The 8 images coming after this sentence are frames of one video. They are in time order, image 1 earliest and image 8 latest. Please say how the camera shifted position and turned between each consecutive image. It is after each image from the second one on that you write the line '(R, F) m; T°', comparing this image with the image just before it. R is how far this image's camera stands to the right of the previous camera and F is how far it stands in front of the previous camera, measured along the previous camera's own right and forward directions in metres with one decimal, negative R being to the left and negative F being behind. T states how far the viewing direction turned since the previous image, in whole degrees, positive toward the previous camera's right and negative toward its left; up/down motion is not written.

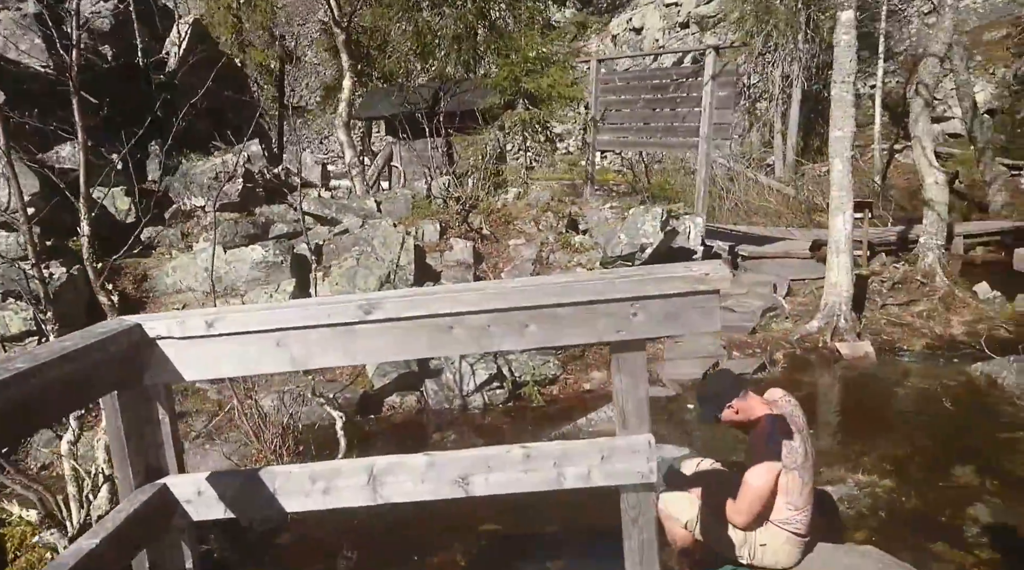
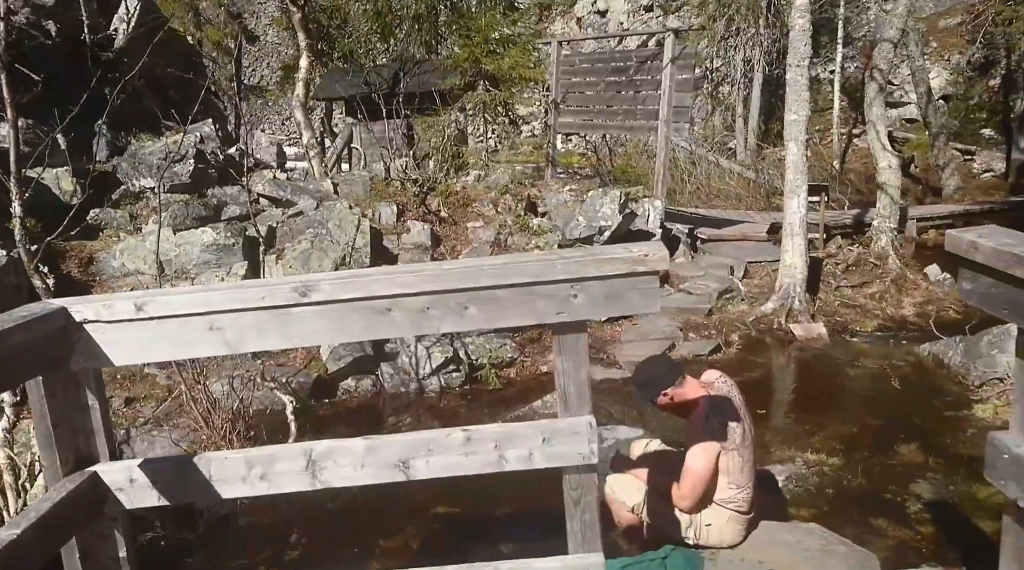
(+0.1, 0.0) m; +2°
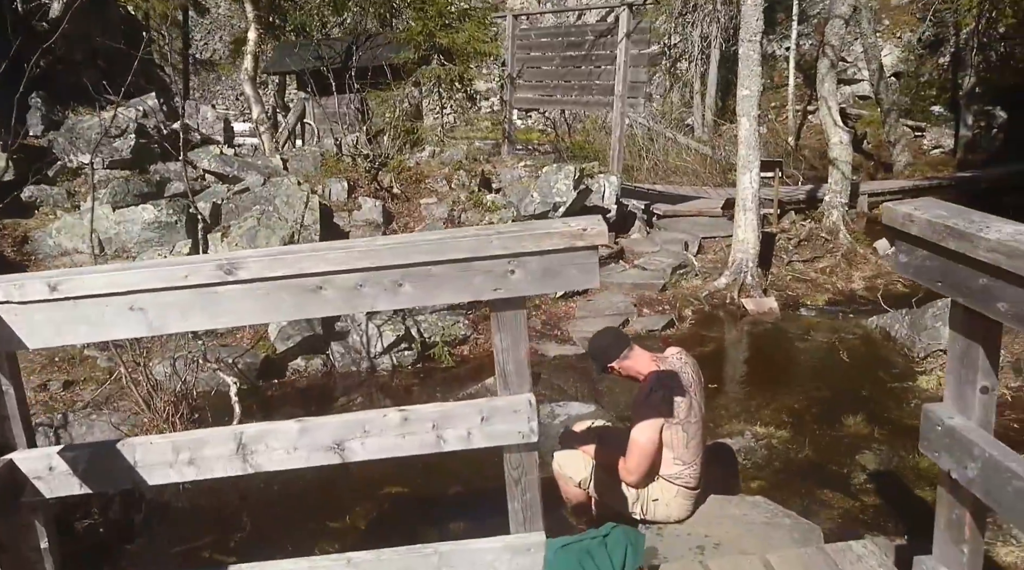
(+0.1, +0.1) m; +3°
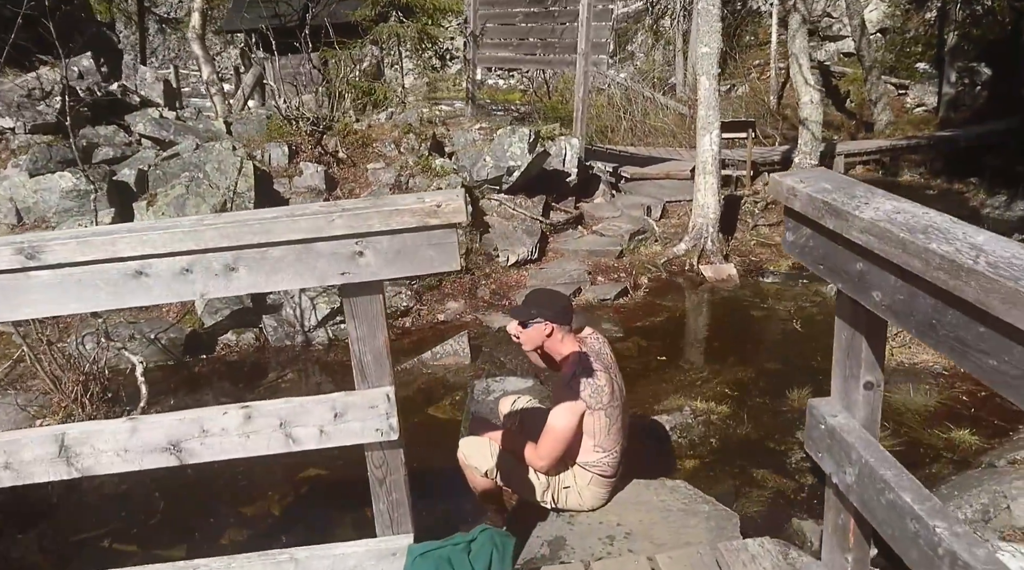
(+0.5, +0.3) m; +1°
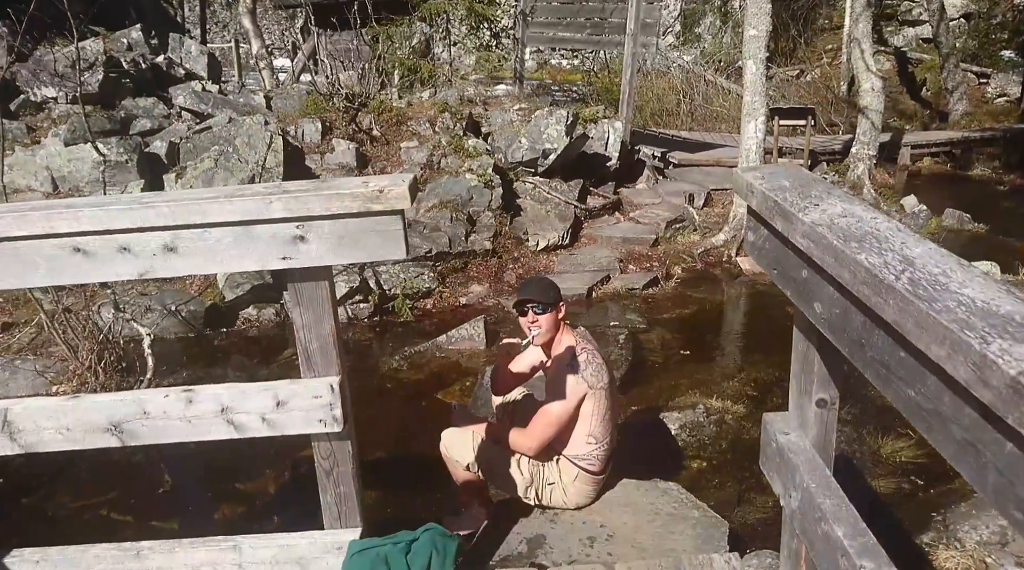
(+0.4, +0.2) m; -4°
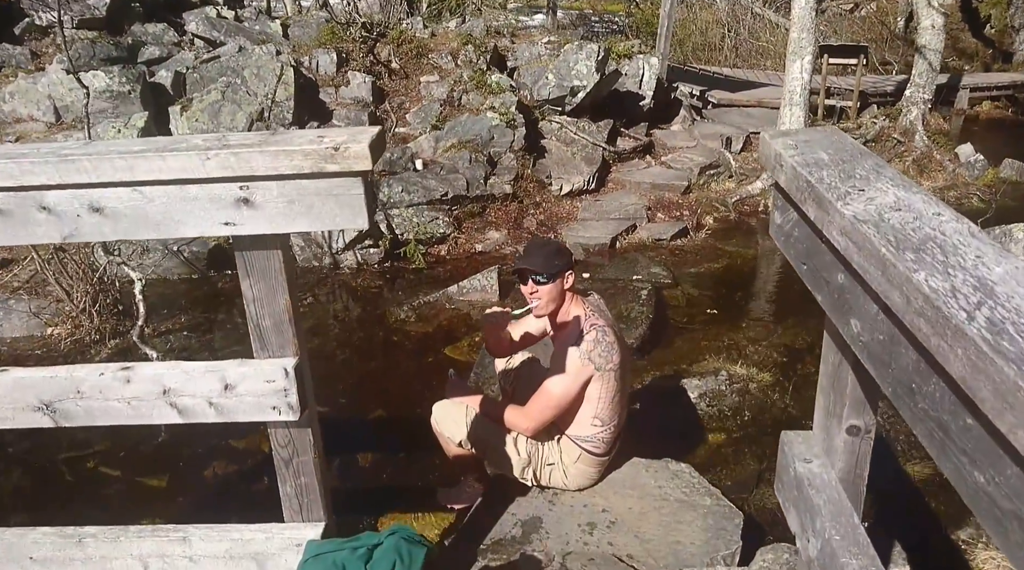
(+0.1, +0.4) m; -2°
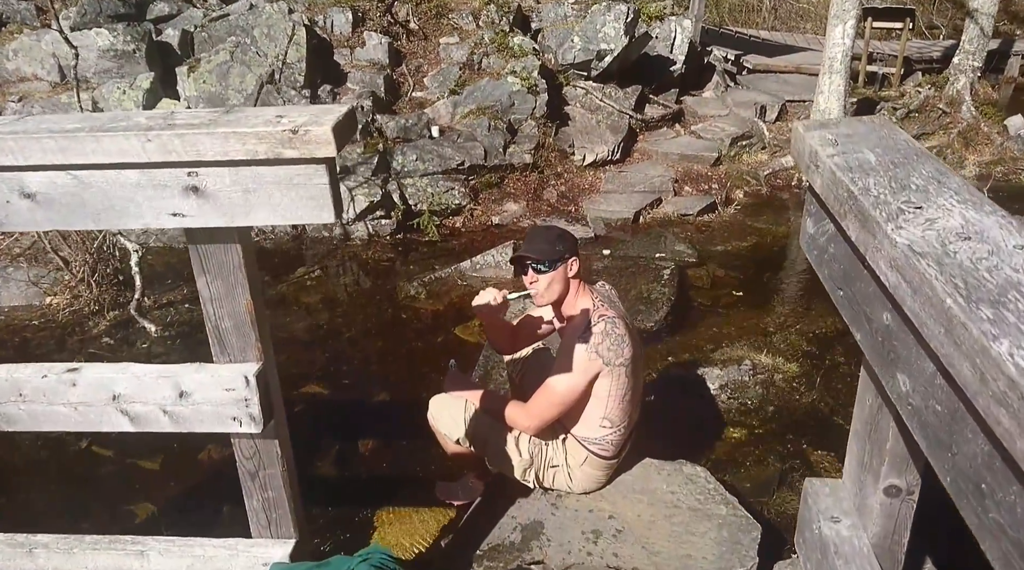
(+0.1, +0.3) m; -2°
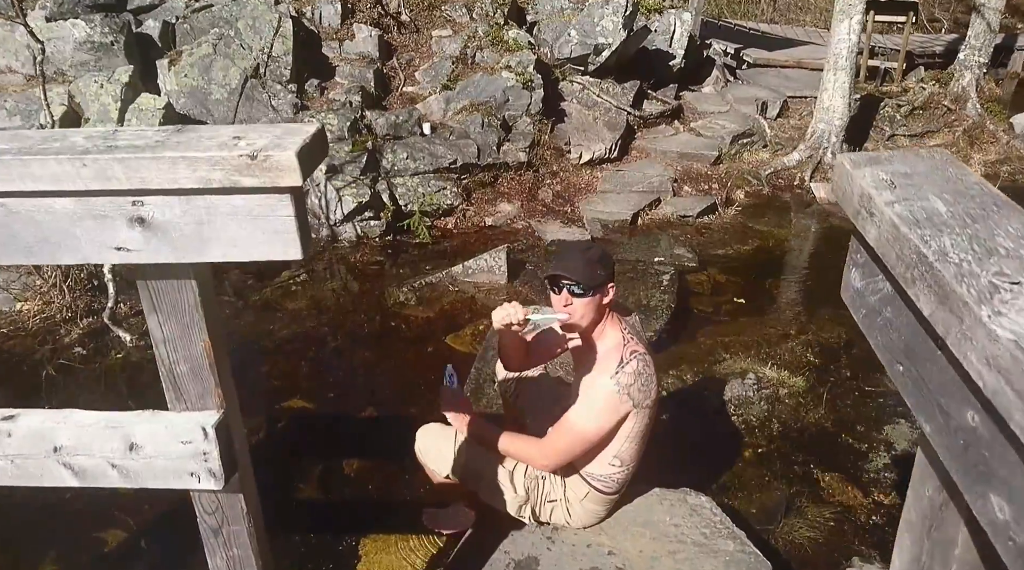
(0.0, +0.2) m; 0°
